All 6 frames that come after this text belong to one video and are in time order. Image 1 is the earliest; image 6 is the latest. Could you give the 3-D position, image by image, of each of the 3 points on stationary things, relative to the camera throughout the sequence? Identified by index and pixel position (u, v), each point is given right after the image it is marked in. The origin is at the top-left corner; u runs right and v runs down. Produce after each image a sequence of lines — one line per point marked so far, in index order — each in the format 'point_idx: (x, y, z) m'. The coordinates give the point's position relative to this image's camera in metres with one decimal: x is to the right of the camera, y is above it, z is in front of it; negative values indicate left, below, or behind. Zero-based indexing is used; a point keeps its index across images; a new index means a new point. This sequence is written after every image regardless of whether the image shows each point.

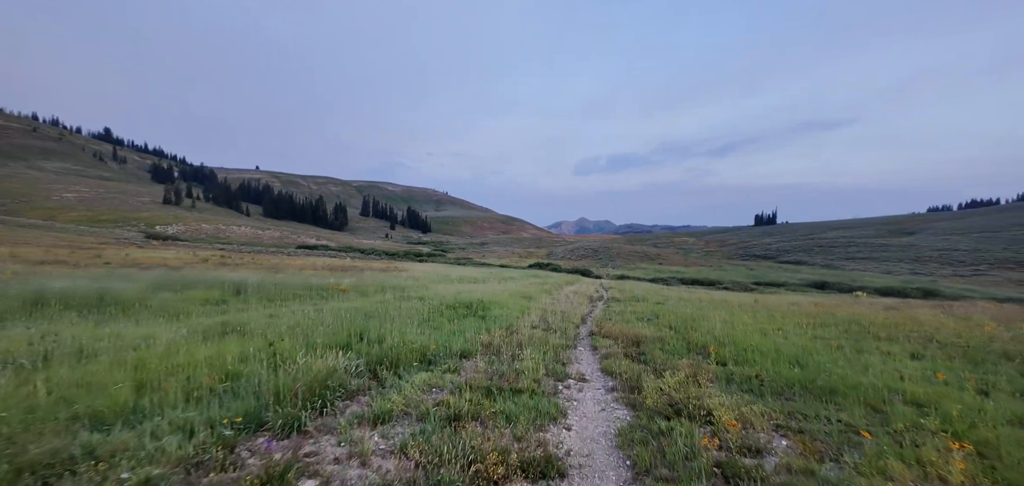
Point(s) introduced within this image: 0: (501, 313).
0: (-0.3, -2.6, +14.2) m
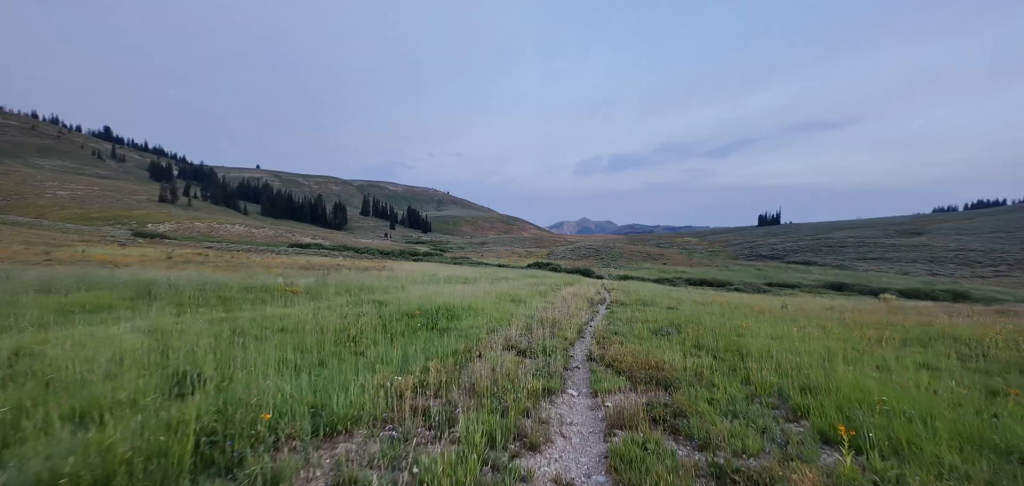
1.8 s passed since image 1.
0: (-1.1, -2.2, +10.8) m
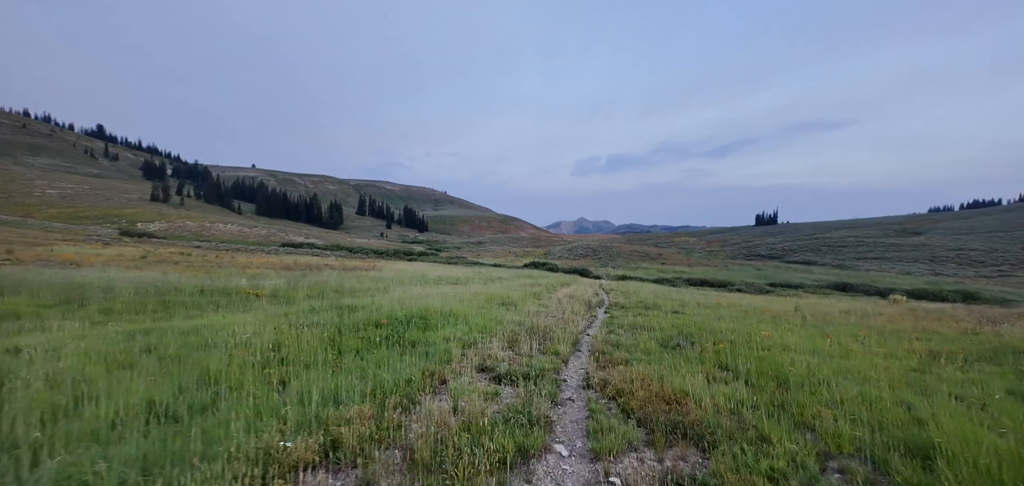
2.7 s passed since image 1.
0: (-1.5, -2.1, +9.1) m
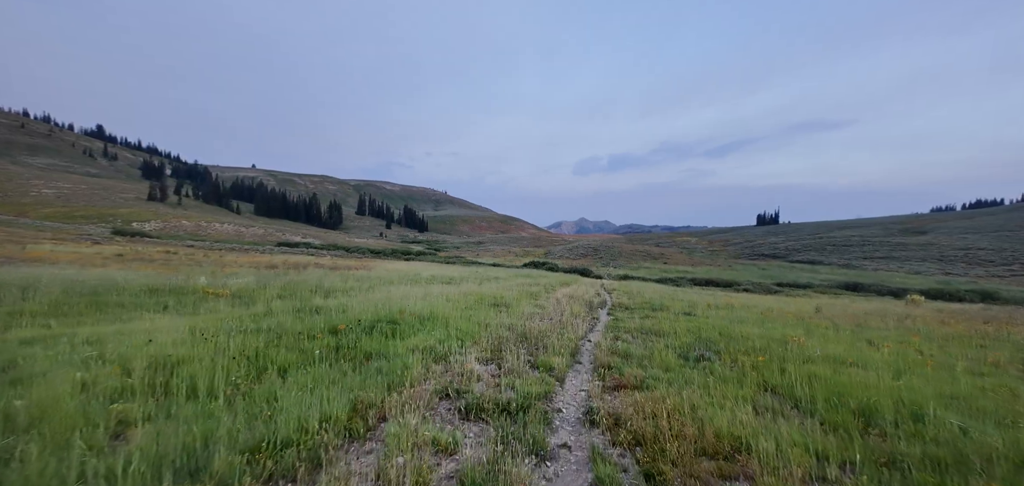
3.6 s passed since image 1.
0: (-1.7, -1.9, +7.4) m
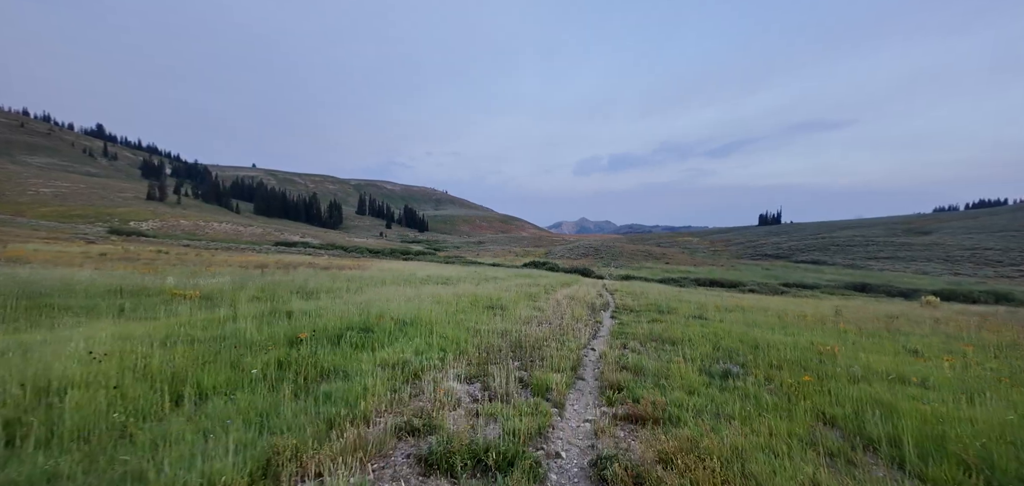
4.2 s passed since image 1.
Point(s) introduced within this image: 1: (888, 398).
0: (-1.9, -1.8, +6.2) m
1: (+4.5, -1.8, +4.6) m
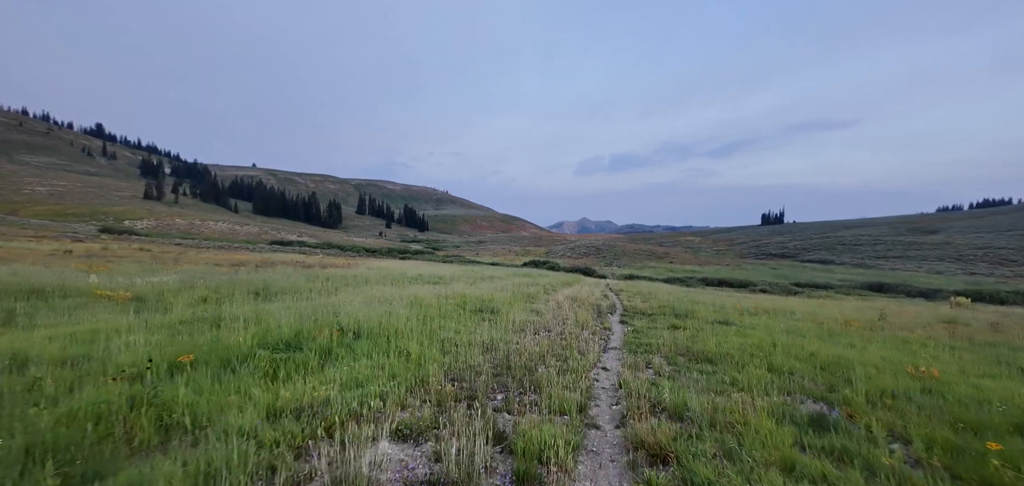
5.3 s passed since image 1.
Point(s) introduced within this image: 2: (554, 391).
0: (-2.1, -1.5, +4.0) m
1: (+4.3, -1.6, +2.4) m
2: (+0.5, -1.8, +4.9) m
